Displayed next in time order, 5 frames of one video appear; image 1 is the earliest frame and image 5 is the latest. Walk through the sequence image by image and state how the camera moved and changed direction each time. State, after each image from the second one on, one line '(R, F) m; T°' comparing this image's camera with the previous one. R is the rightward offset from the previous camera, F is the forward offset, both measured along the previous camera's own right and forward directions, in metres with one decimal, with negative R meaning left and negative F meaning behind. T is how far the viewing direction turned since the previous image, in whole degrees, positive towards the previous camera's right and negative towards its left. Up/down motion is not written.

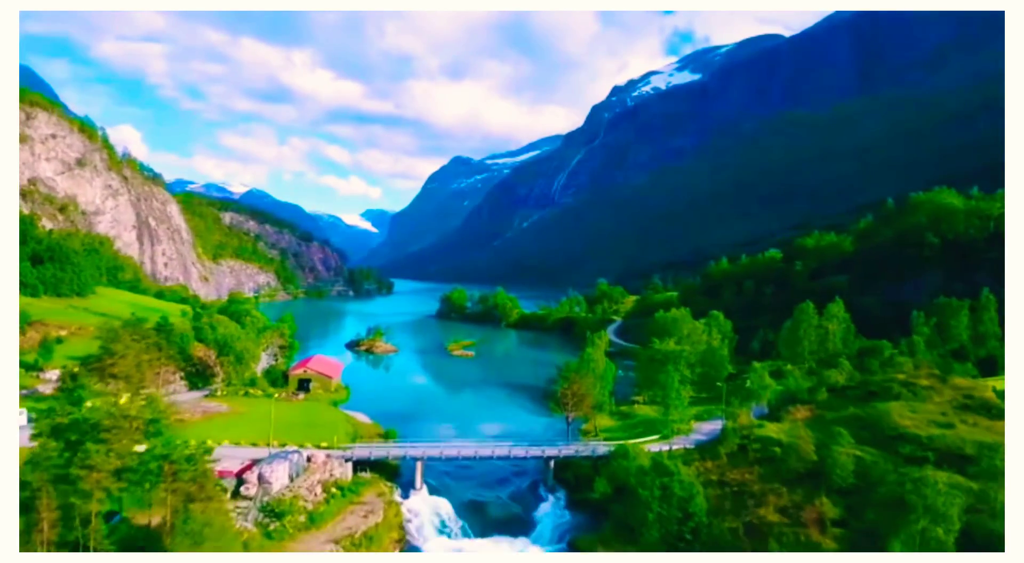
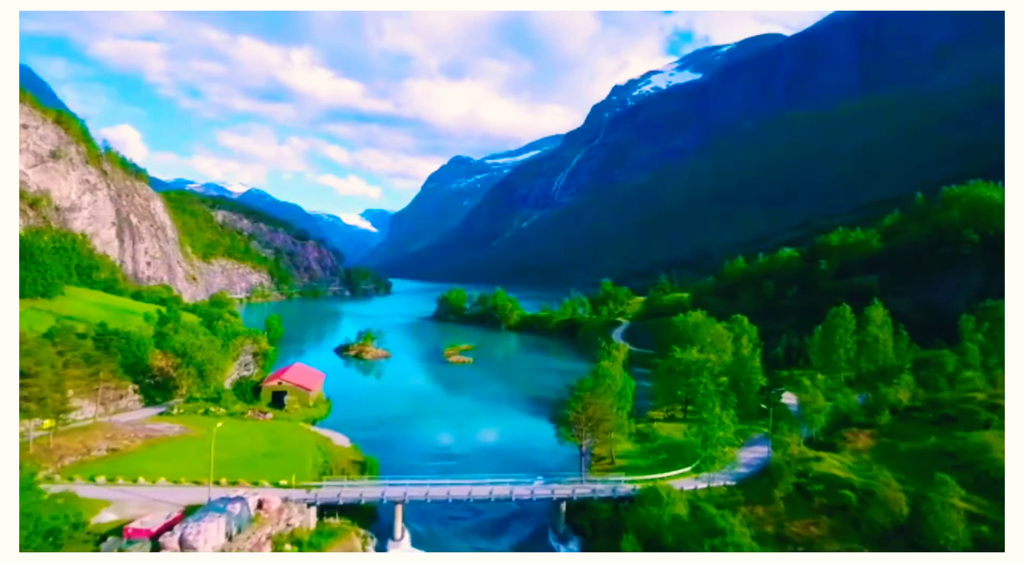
(0.0, +2.9) m; 0°
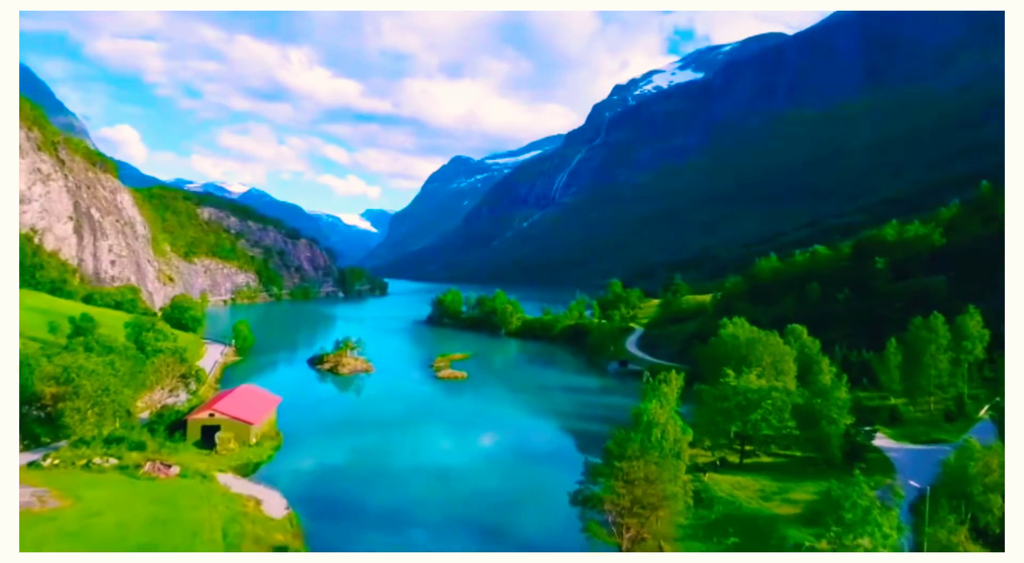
(0.0, +5.1) m; 0°
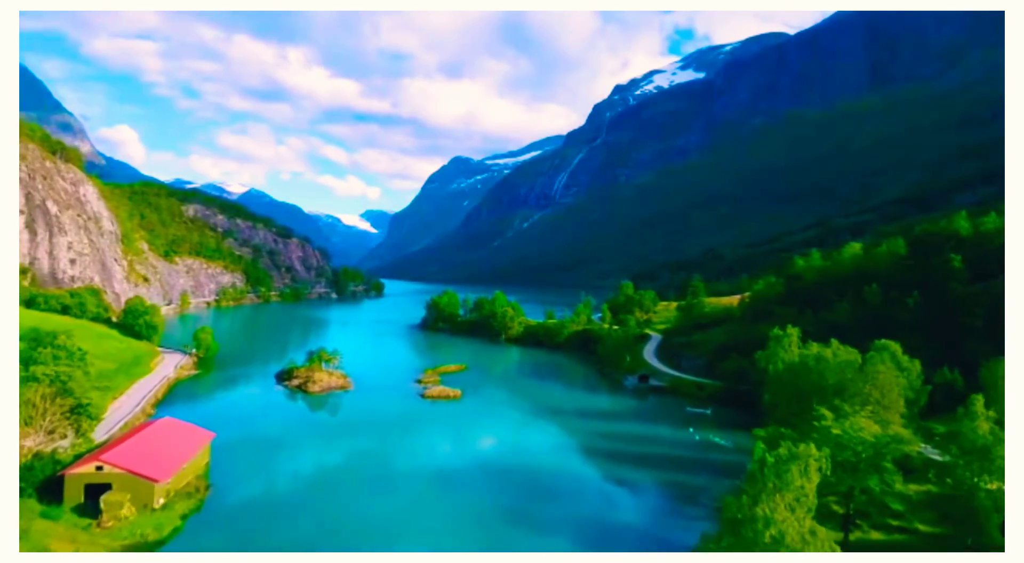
(-0.1, +4.8) m; 0°
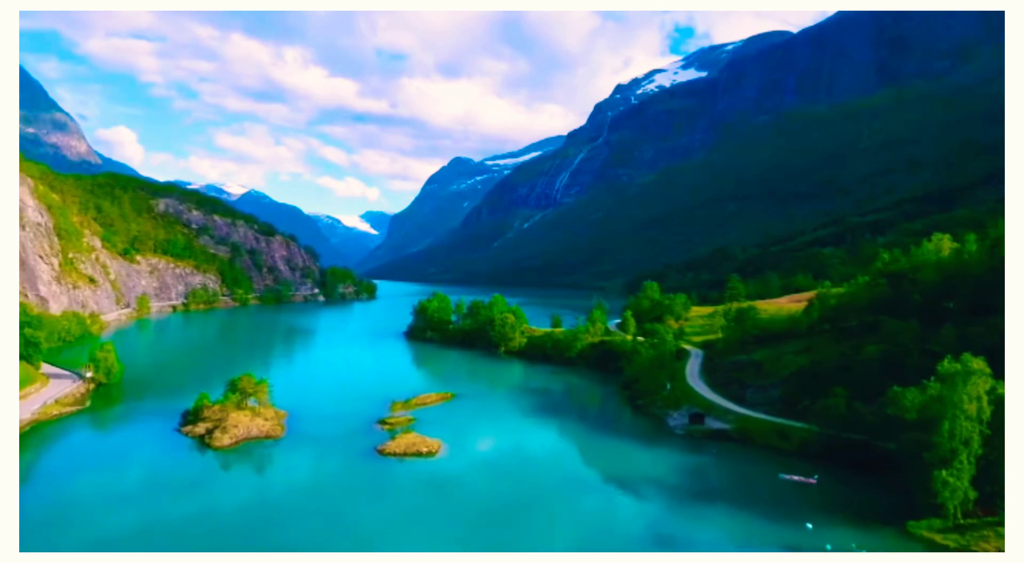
(-0.1, +8.3) m; 0°
